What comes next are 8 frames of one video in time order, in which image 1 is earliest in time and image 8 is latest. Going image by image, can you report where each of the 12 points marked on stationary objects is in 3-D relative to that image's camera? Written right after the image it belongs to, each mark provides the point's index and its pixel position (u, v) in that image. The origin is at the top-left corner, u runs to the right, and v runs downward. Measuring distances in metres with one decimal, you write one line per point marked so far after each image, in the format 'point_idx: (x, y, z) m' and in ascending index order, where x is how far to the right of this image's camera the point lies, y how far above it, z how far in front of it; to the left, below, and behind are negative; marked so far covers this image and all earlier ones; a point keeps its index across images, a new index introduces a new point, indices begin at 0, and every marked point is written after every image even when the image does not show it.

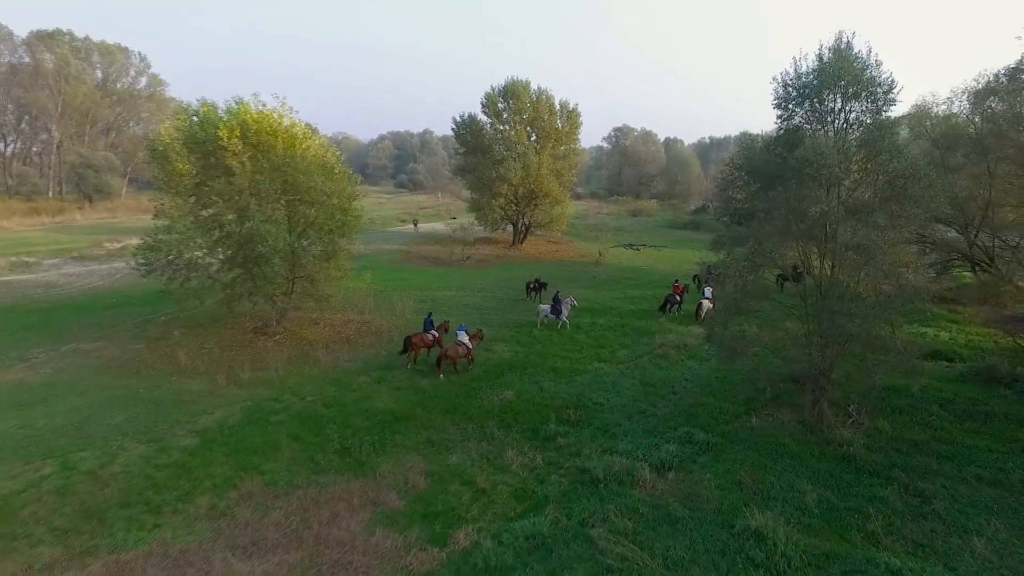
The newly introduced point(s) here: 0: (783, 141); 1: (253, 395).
0: (+5.9, +3.2, +13.2) m
1: (-6.6, -2.7, +15.5) m
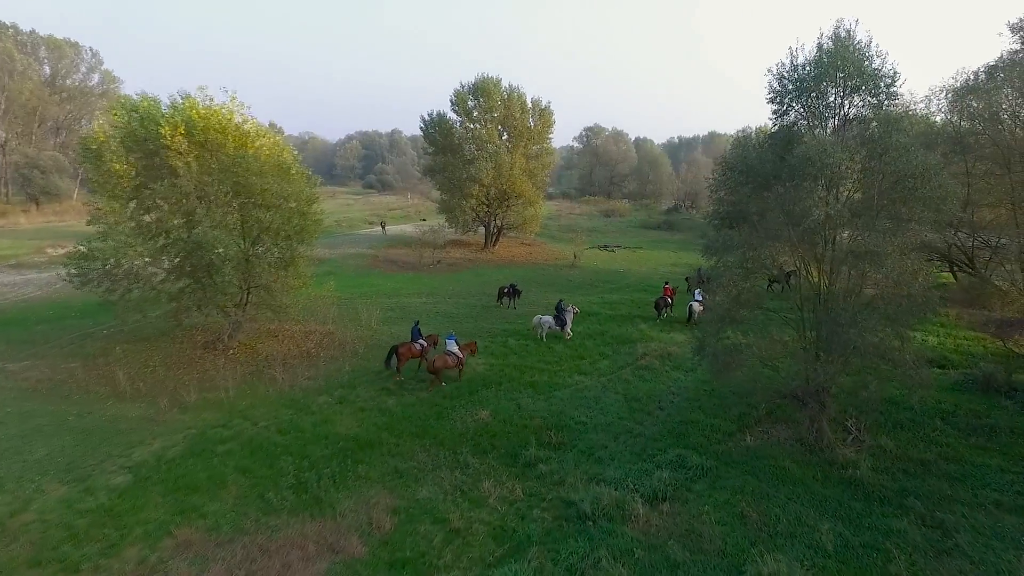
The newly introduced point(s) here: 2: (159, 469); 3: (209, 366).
0: (+5.3, +3.0, +12.2) m
1: (-7.1, -3.0, +13.9) m
2: (-6.8, -3.5, +11.7) m
3: (-8.6, -2.2, +17.3) m
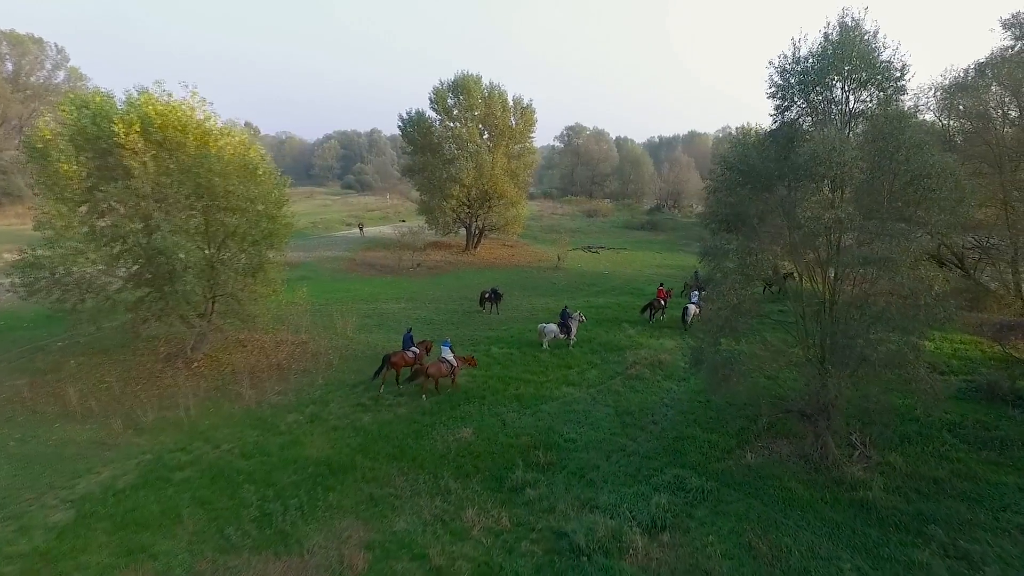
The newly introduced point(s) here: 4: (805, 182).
0: (+5.0, +2.8, +11.4) m
1: (-7.5, -3.3, +12.7) m
2: (-7.0, -3.7, +10.6) m
3: (-9.0, -2.5, +16.1) m
4: (+5.0, +1.8, +10.4) m
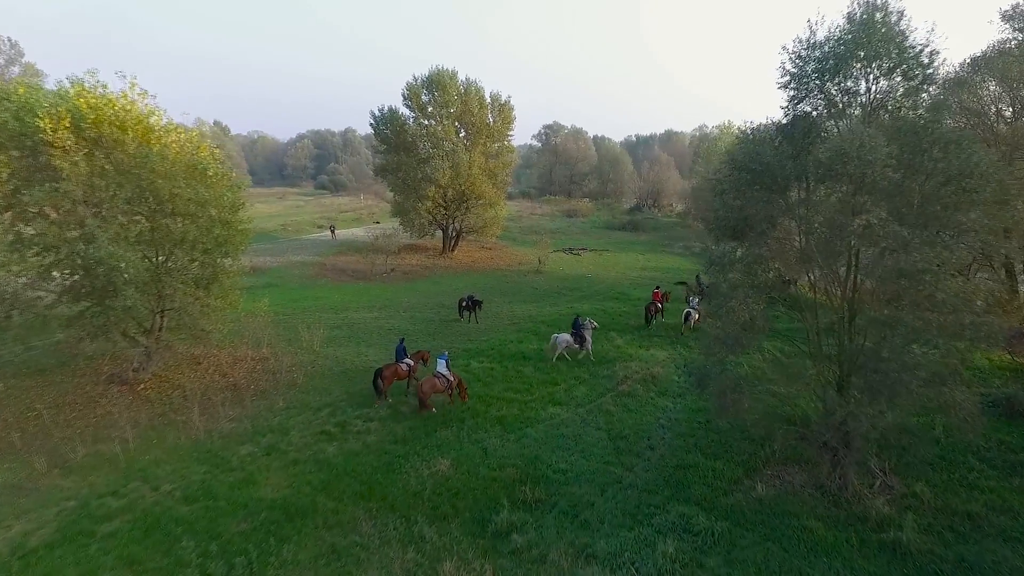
0: (+4.7, +2.6, +10.2) m
1: (-7.8, -3.6, +11.0) m
2: (-7.3, -4.0, +8.9) m
3: (-9.5, -2.8, +14.4) m
4: (+4.7, +1.6, +9.1) m
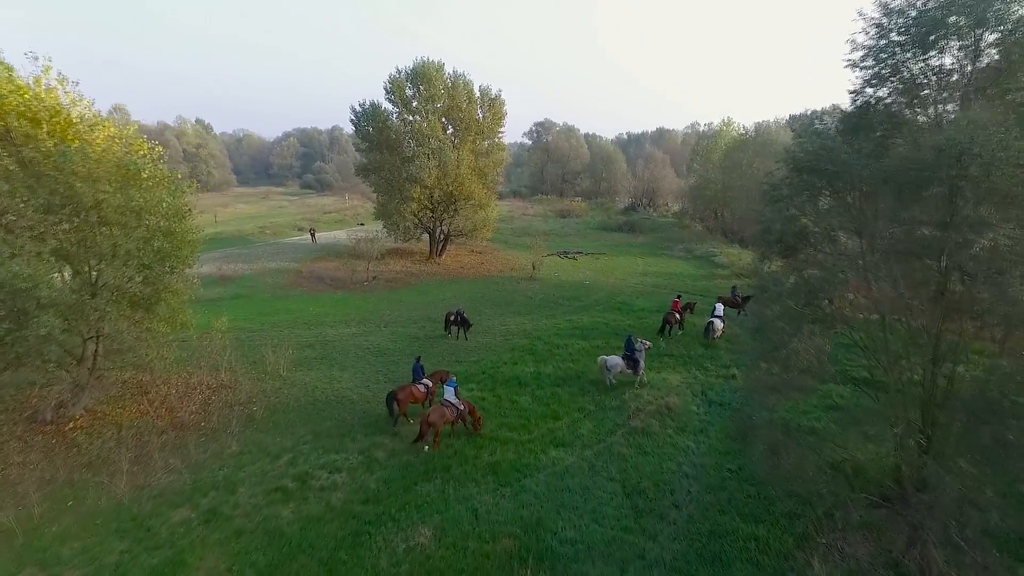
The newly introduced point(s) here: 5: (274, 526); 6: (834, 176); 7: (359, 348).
0: (+4.6, +2.2, +8.0) m
1: (-7.8, -4.1, +8.7) m
2: (-7.3, -4.5, +6.5) m
3: (-9.5, -3.3, +12.0) m
4: (+4.7, +1.2, +6.9) m
5: (-3.9, -3.9, +10.0) m
6: (+4.1, +1.5, +8.1) m
7: (-4.9, -1.9, +19.7) m
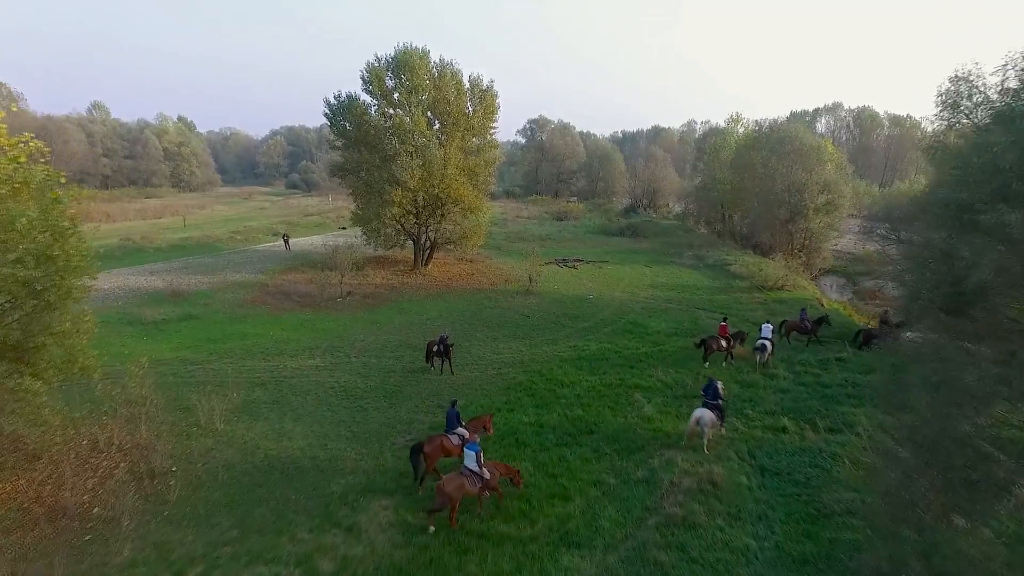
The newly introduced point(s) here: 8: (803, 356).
0: (+4.6, +1.5, +4.6) m
1: (-7.8, -4.8, +5.2) m
2: (-7.2, -5.2, +3.0) m
3: (-9.6, -4.0, +8.5) m
4: (+4.7, +0.5, +3.6) m
5: (-3.9, -4.6, +6.5) m
6: (+4.1, +0.8, +4.7) m
7: (-5.1, -2.6, +16.3) m
8: (+8.5, -2.0, +17.9) m
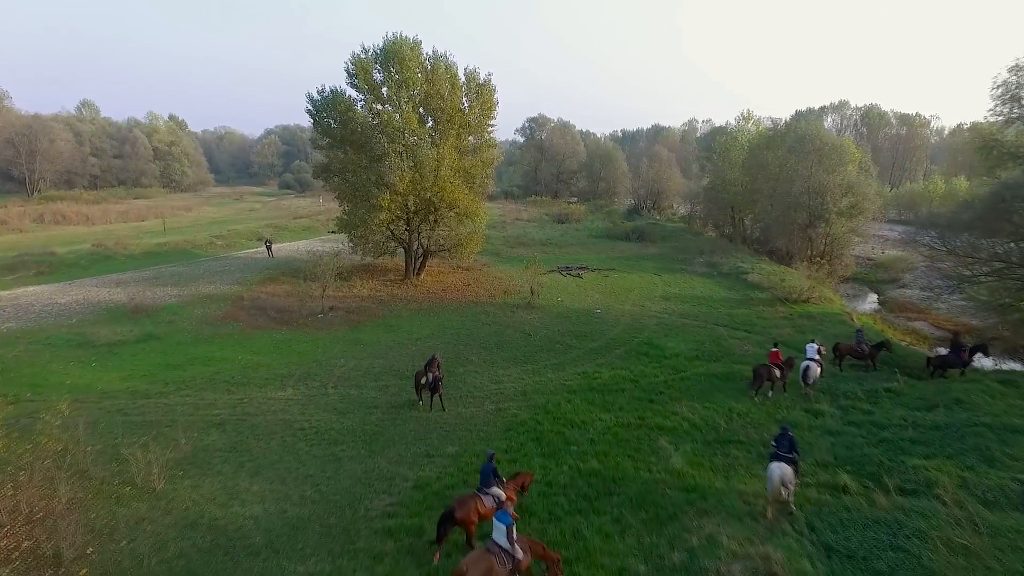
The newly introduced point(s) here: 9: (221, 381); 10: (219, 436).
0: (+4.7, +1.0, +2.3) m
1: (-7.7, -5.4, +2.8) m
2: (-7.2, -5.8, +0.6) m
3: (-9.5, -4.6, +6.1) m
4: (+4.7, -0.1, +1.2) m
5: (-3.8, -5.1, +4.2) m
6: (+4.2, +0.3, +2.3) m
7: (-5.0, -3.1, +13.9) m
8: (+8.5, -2.5, +15.5) m
9: (-7.8, -2.4, +16.4) m
10: (-6.4, -3.2, +13.3) m
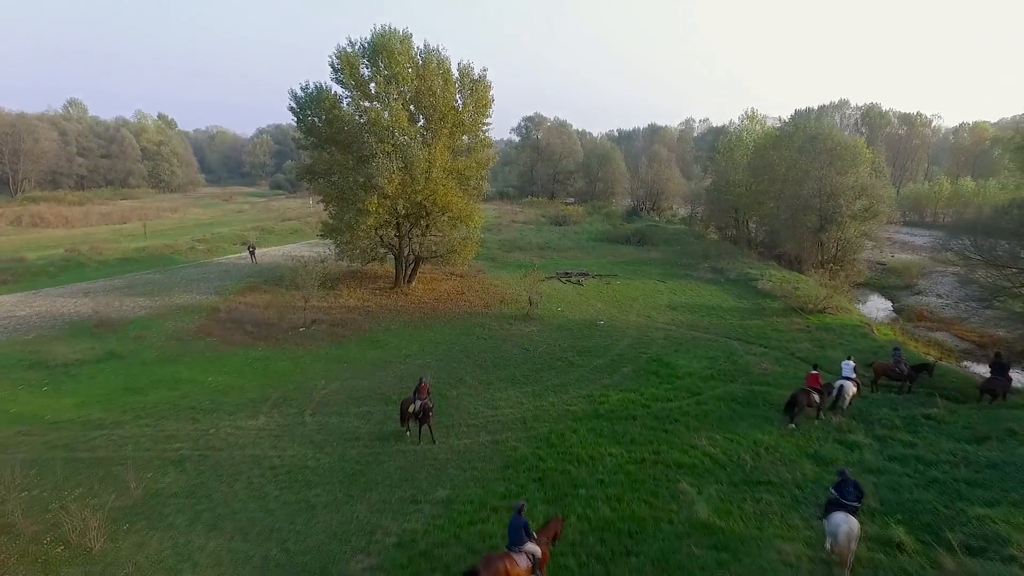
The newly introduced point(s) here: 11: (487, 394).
0: (+4.7, +0.6, +0.7) m
1: (-7.7, -5.7, +1.1) m
2: (-7.1, -6.2, -1.0) m
3: (-9.5, -5.0, +4.4) m
4: (+4.8, -0.4, -0.4) m
5: (-3.8, -5.5, +2.5) m
6: (+4.3, -0.1, +0.8) m
7: (-5.1, -3.5, +12.2) m
8: (+8.5, -2.9, +14.0) m
9: (-7.8, -2.8, +14.7) m
10: (-6.4, -3.6, +11.7) m
11: (-0.6, -2.7, +15.8) m
